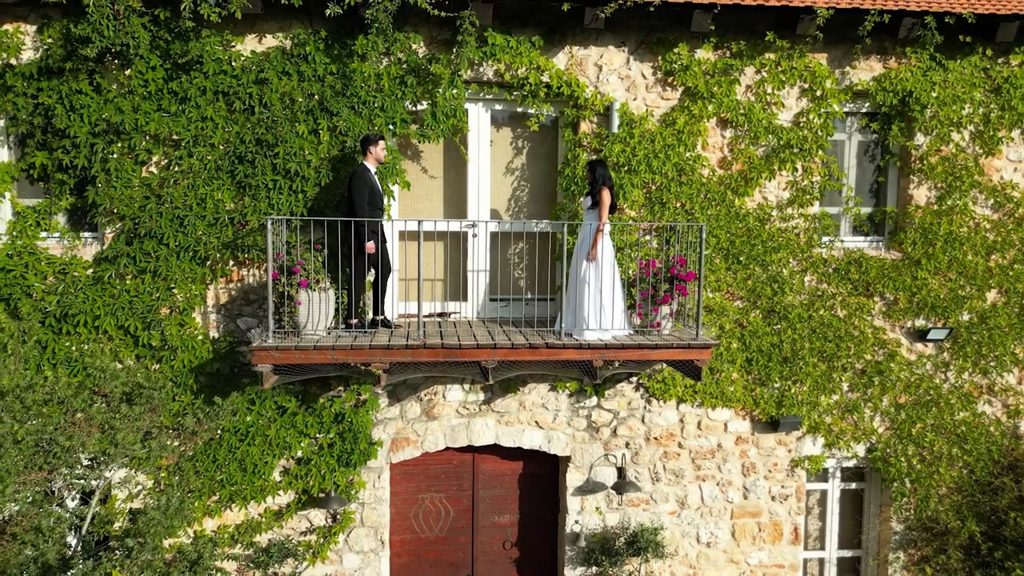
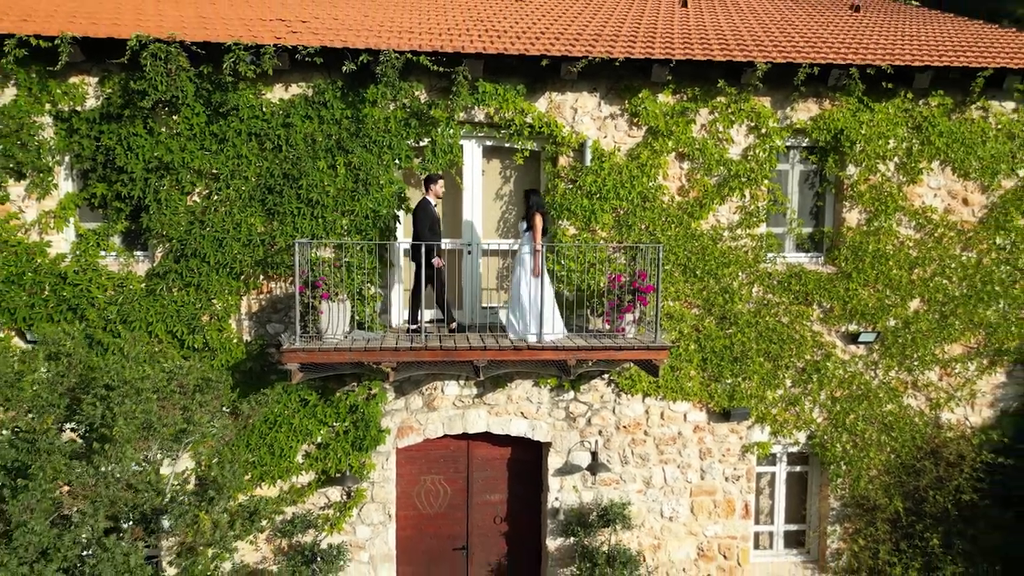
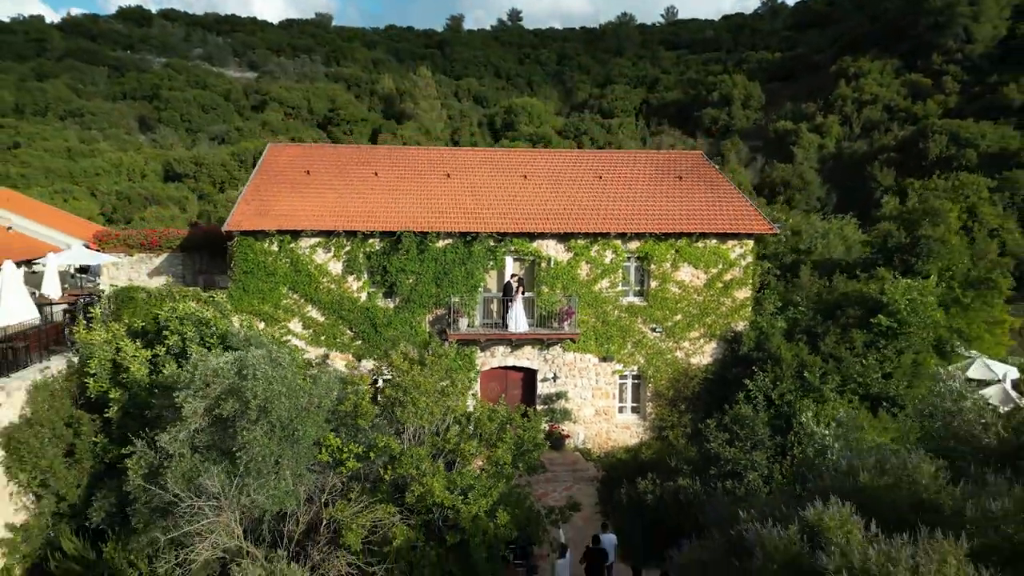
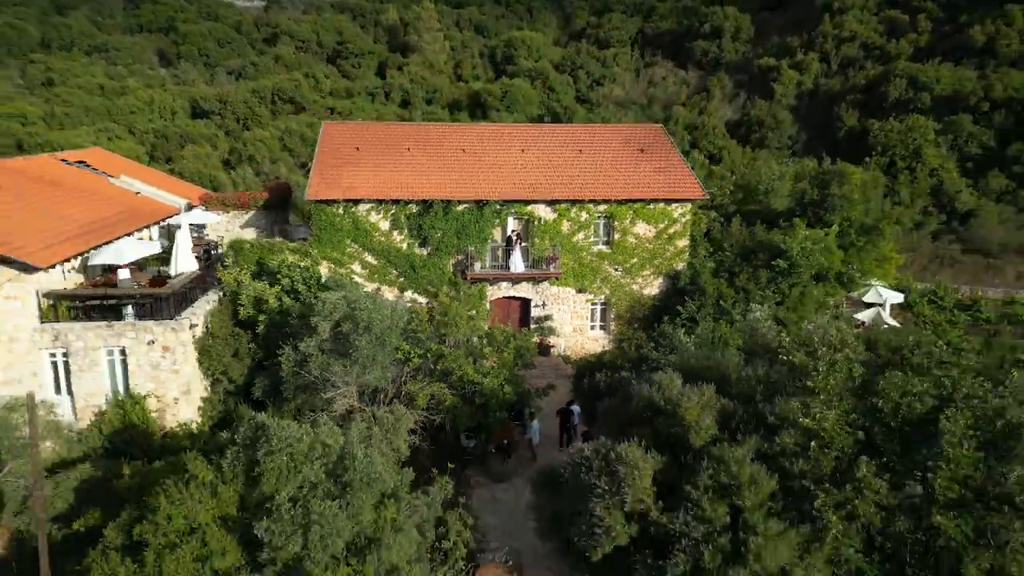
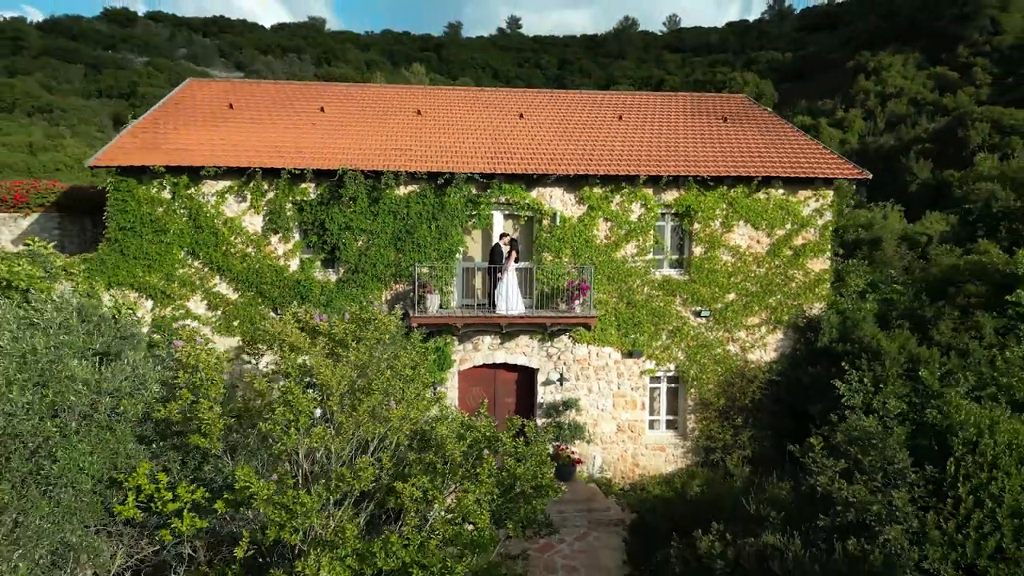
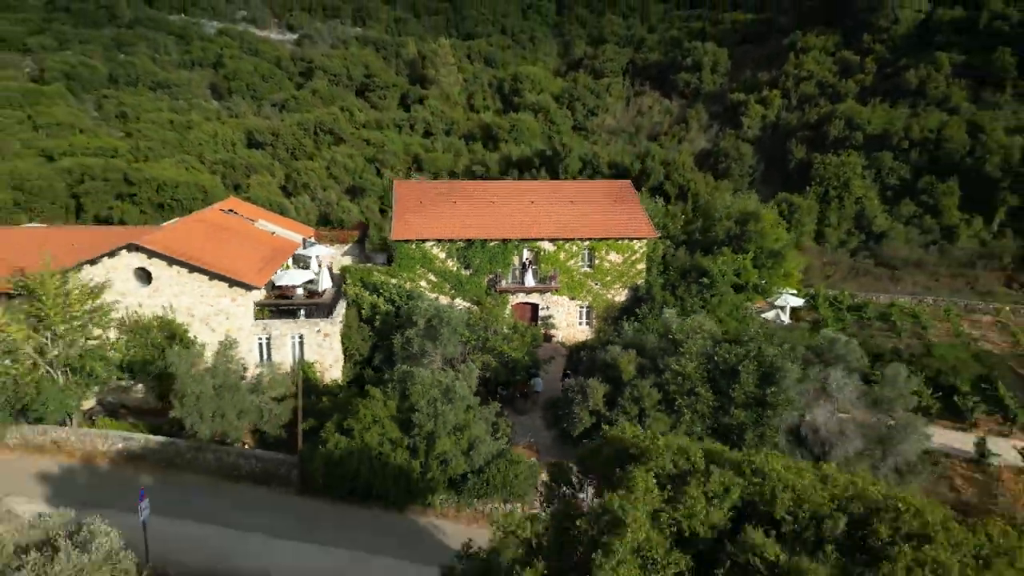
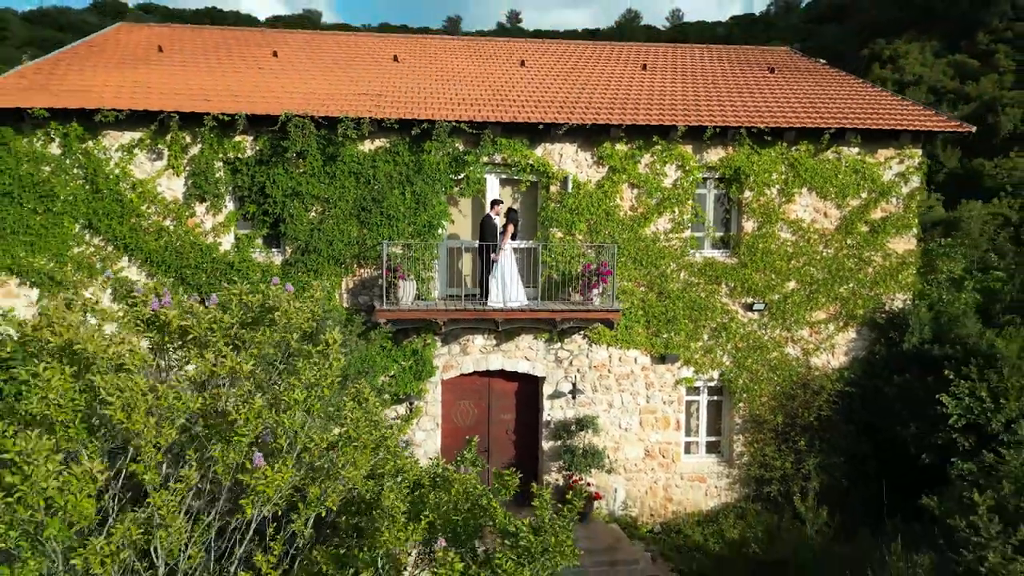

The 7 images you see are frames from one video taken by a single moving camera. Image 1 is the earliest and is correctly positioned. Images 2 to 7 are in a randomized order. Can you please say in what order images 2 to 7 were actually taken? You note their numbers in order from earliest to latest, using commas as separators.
2, 7, 5, 3, 4, 6
